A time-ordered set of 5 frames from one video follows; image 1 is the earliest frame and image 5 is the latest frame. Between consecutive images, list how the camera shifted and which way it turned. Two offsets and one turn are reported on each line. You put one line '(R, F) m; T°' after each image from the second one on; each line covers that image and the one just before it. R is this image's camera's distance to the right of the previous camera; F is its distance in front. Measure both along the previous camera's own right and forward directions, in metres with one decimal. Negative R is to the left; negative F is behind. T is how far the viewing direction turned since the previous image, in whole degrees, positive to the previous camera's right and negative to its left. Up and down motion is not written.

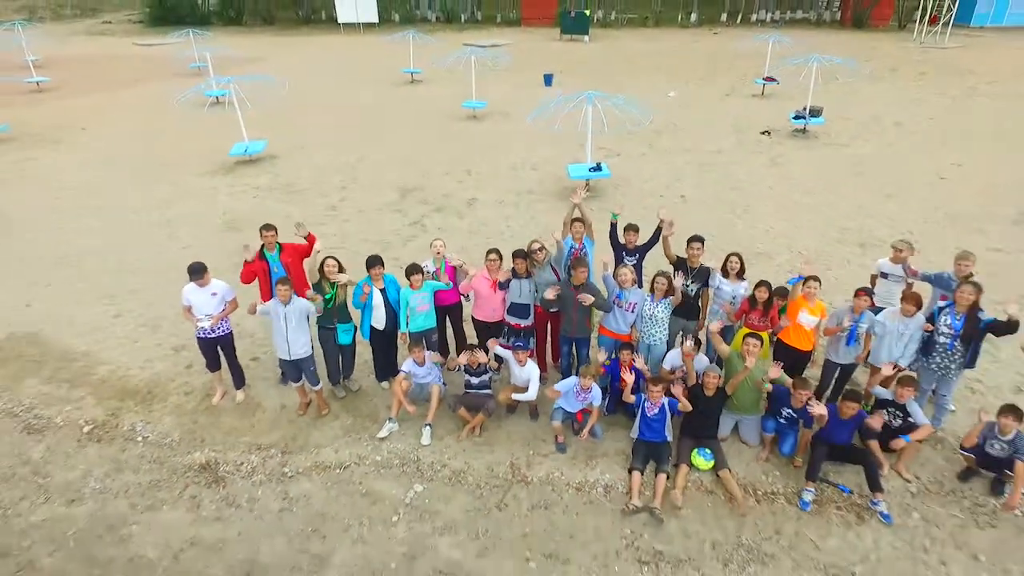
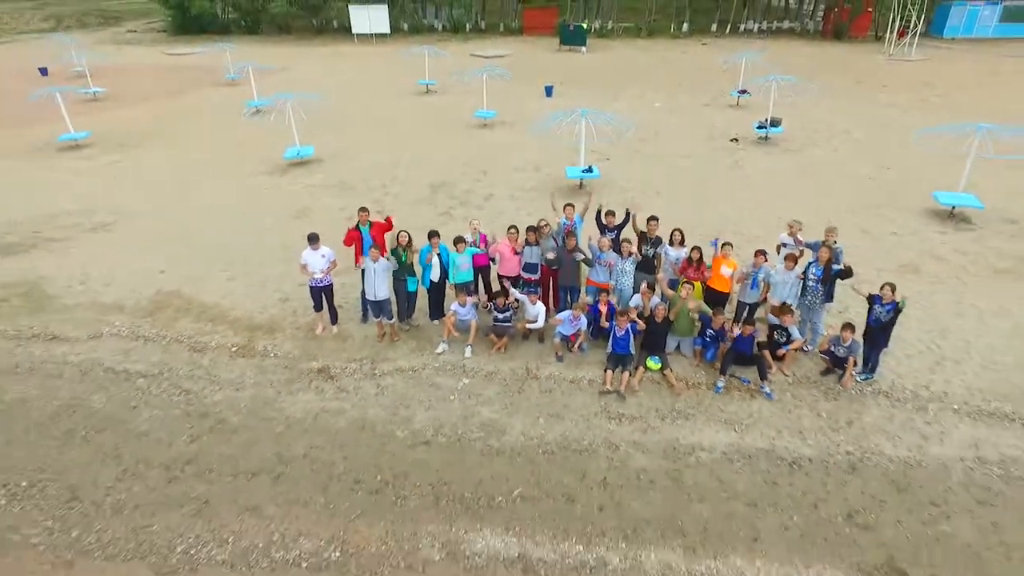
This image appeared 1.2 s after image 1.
(-0.2, -2.4) m; 0°
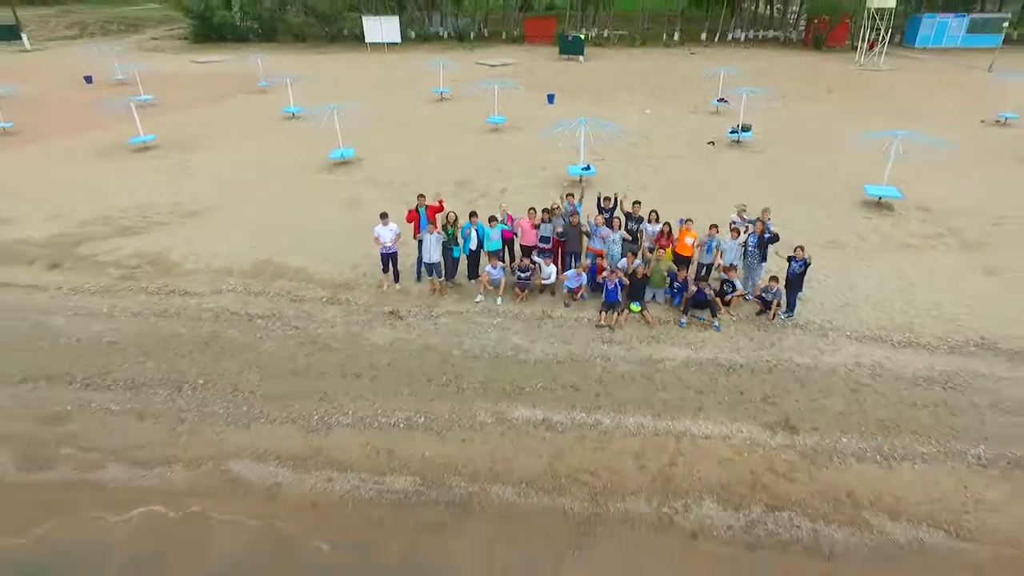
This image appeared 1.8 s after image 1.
(-0.4, -2.6) m; 0°
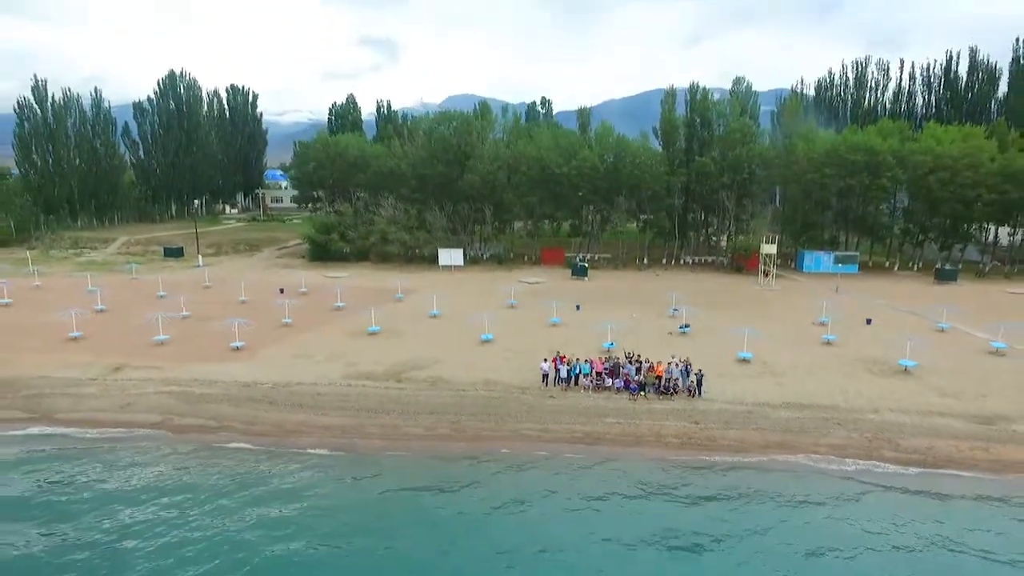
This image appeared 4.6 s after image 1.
(-4.4, -16.1) m; +2°
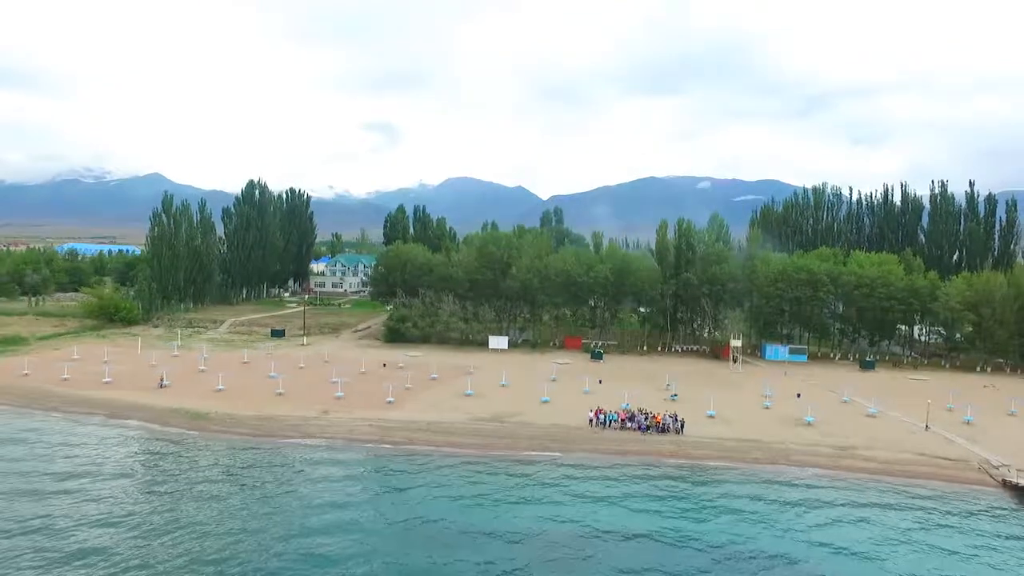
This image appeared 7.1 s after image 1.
(-4.8, -18.7) m; +1°
